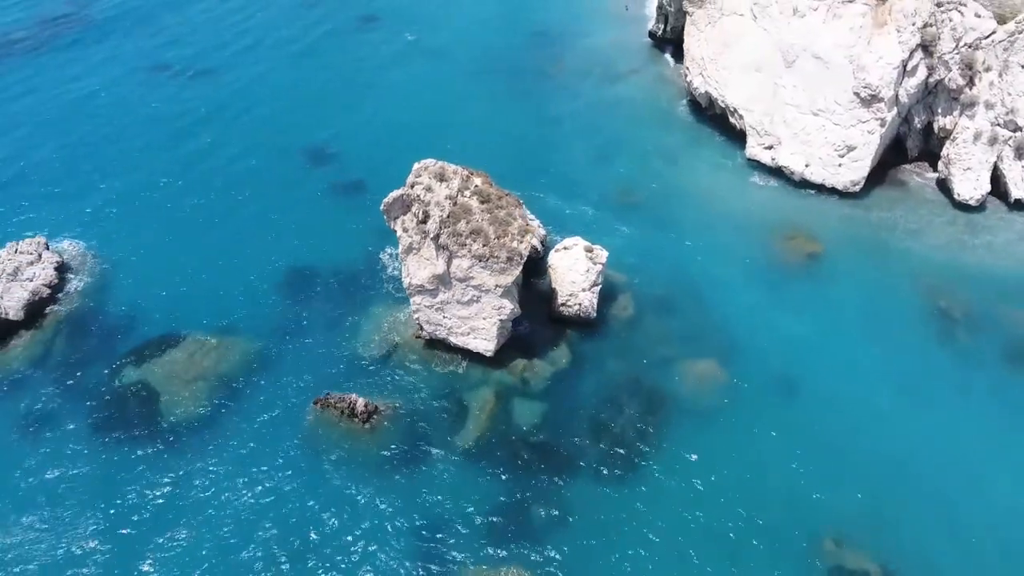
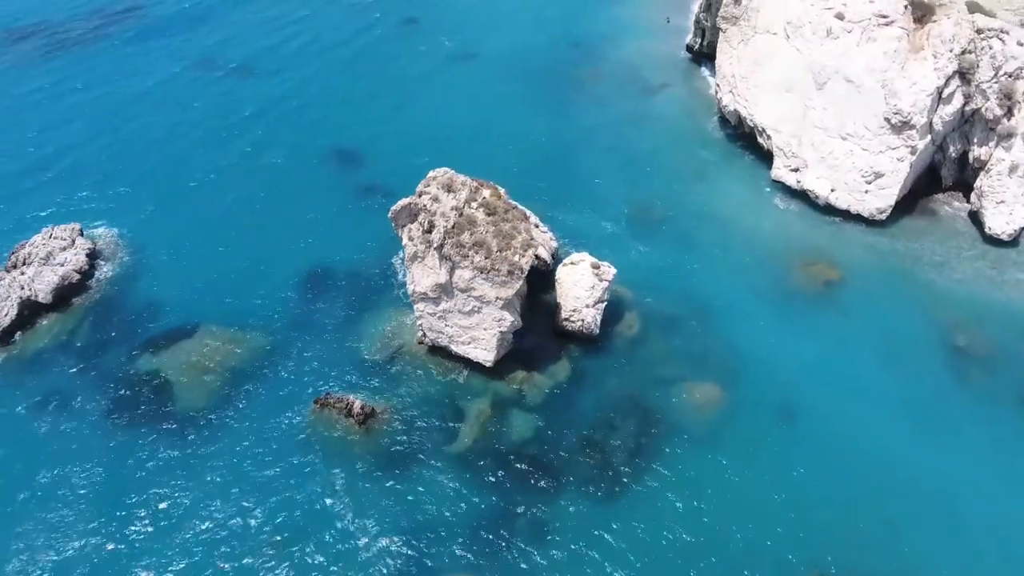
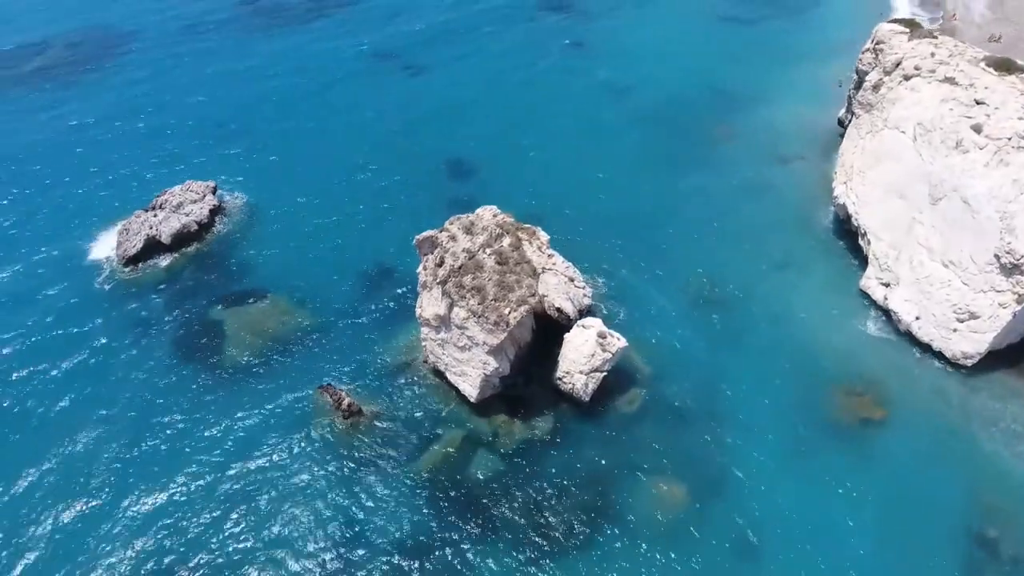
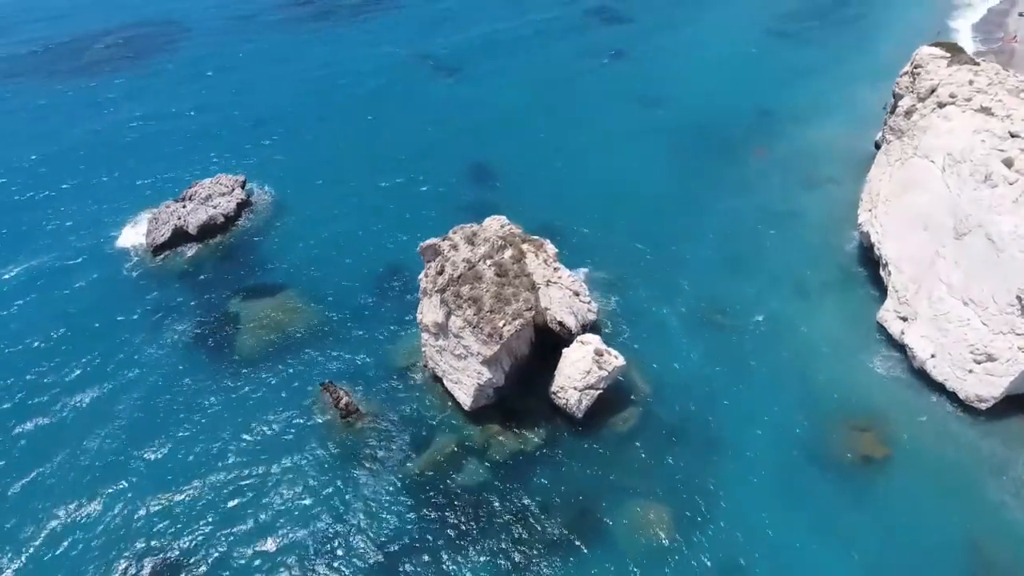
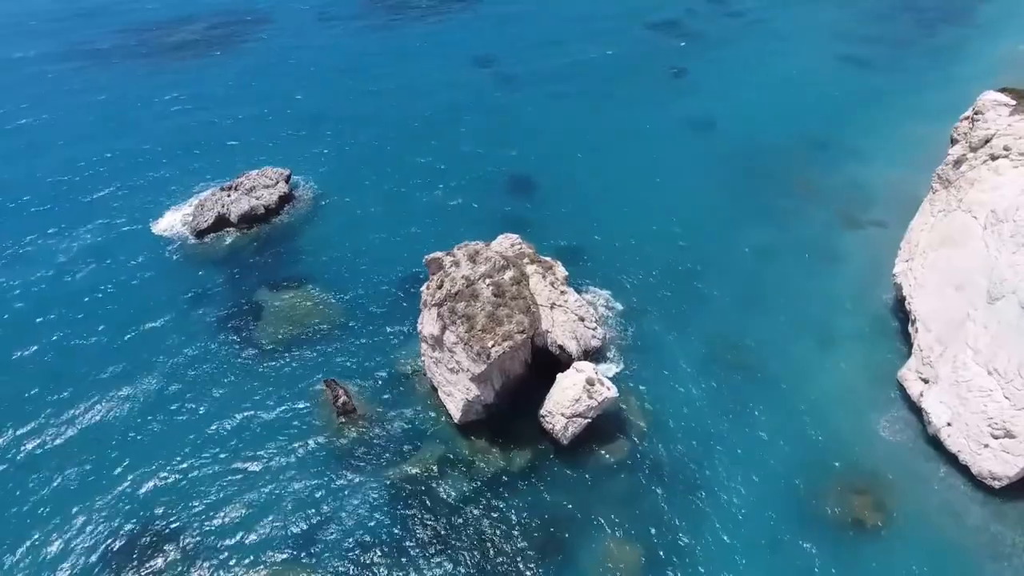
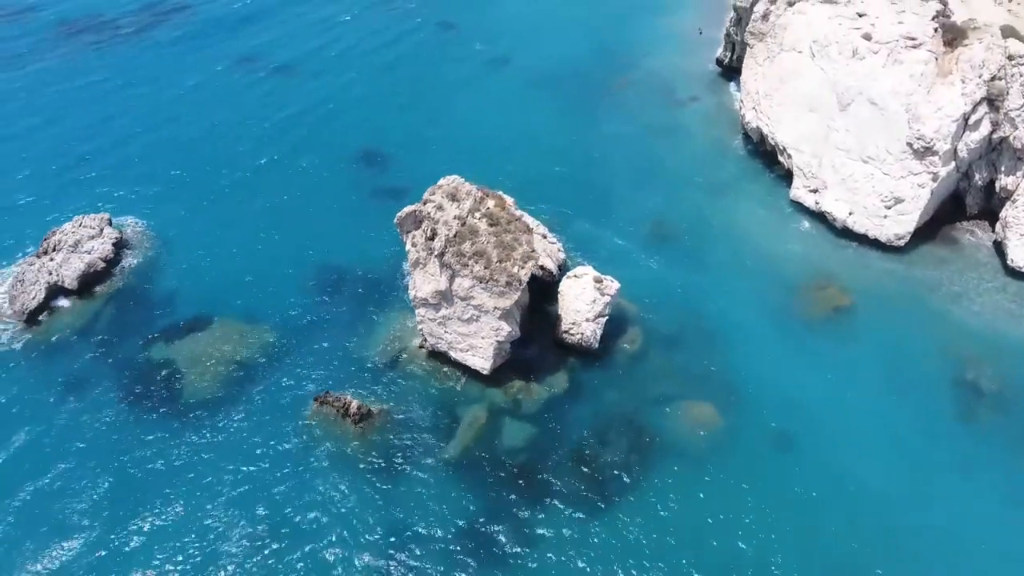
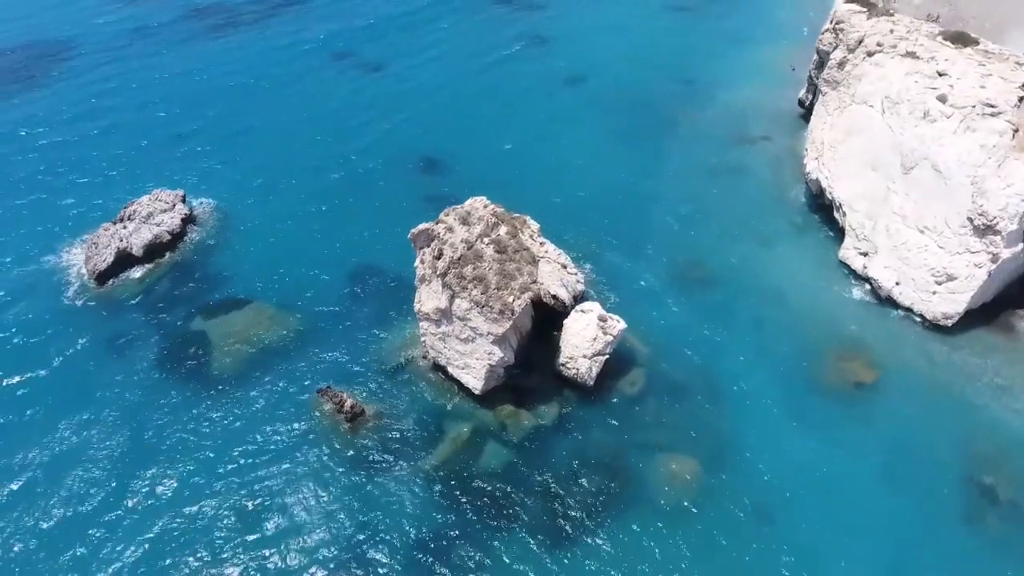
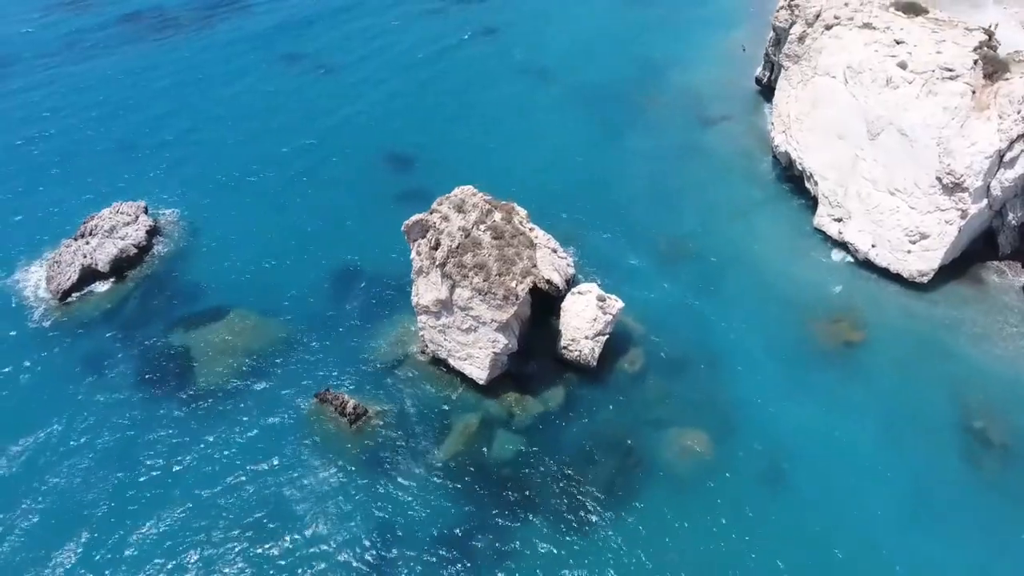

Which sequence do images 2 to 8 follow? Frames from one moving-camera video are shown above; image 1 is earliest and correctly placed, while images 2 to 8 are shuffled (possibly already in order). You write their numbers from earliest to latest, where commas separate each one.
2, 6, 8, 7, 3, 4, 5
